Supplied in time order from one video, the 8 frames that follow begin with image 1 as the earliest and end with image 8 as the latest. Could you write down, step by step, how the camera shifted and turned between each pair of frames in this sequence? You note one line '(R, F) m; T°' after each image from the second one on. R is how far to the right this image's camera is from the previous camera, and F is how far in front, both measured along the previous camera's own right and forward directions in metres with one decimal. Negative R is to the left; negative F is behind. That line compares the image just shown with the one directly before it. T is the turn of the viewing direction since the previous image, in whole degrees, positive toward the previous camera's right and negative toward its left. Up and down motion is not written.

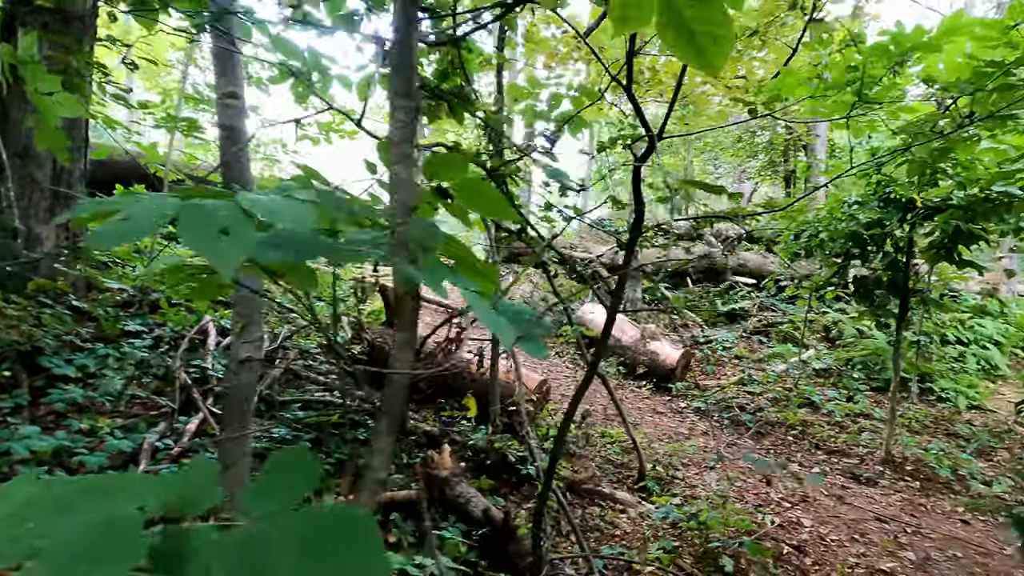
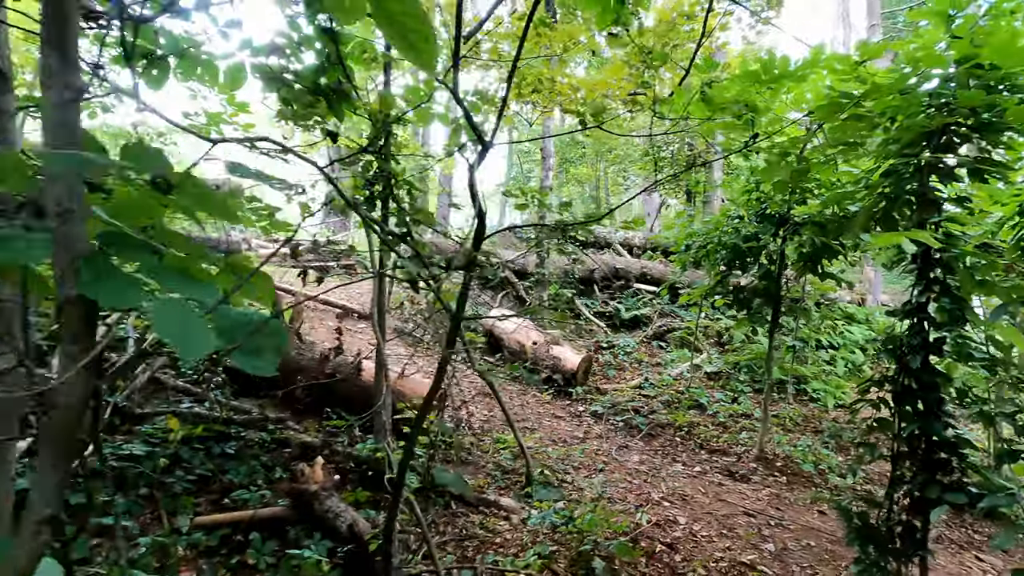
(+0.2, 0.0) m; +8°
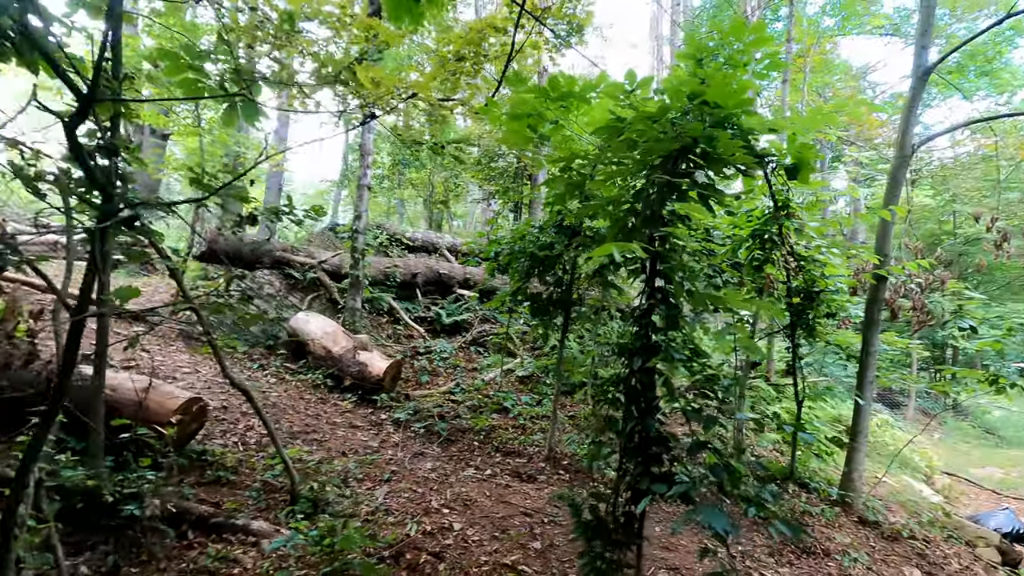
(+0.4, +0.1) m; +16°
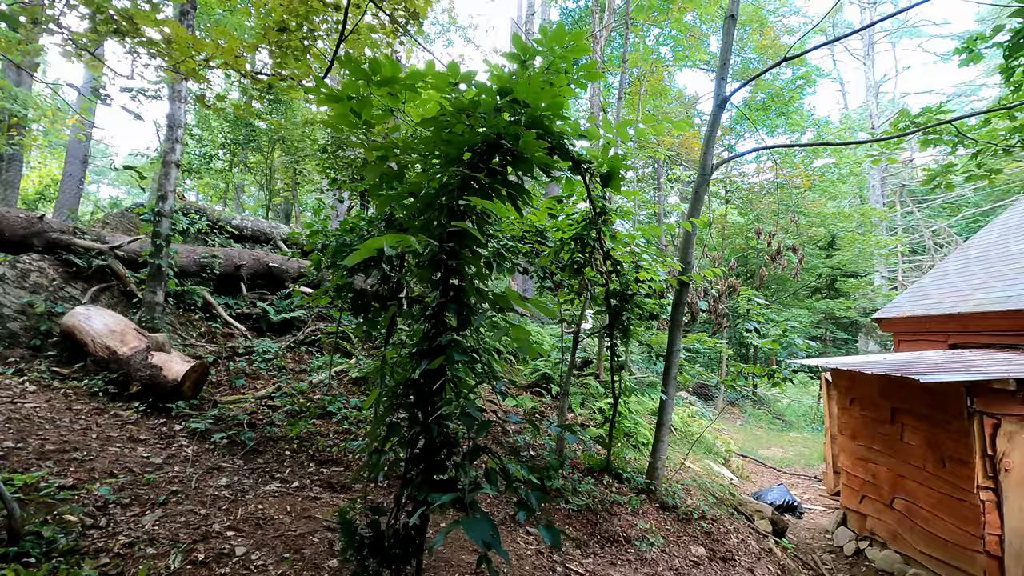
(+0.3, +0.1) m; +15°
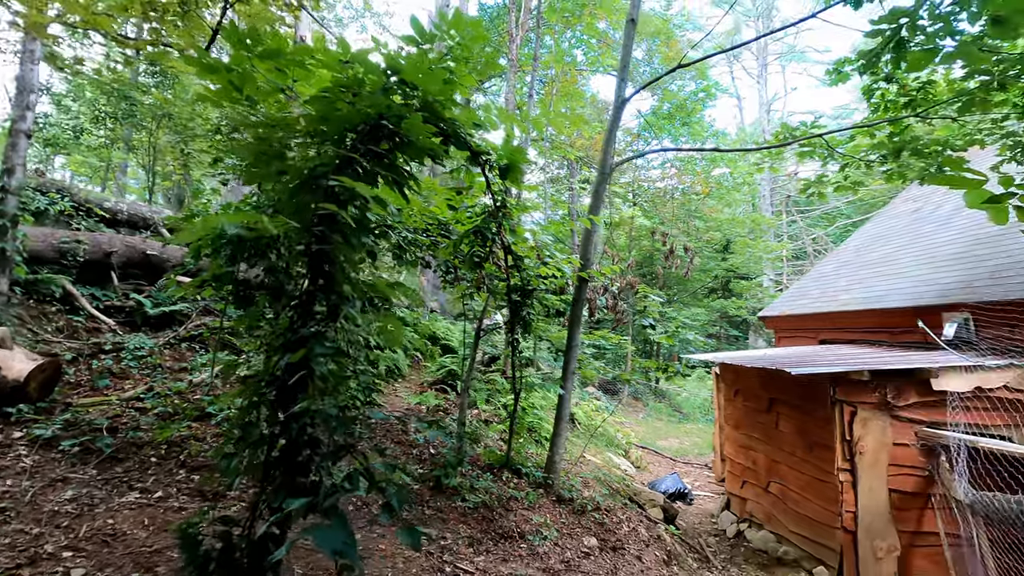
(+0.1, +0.1) m; +9°
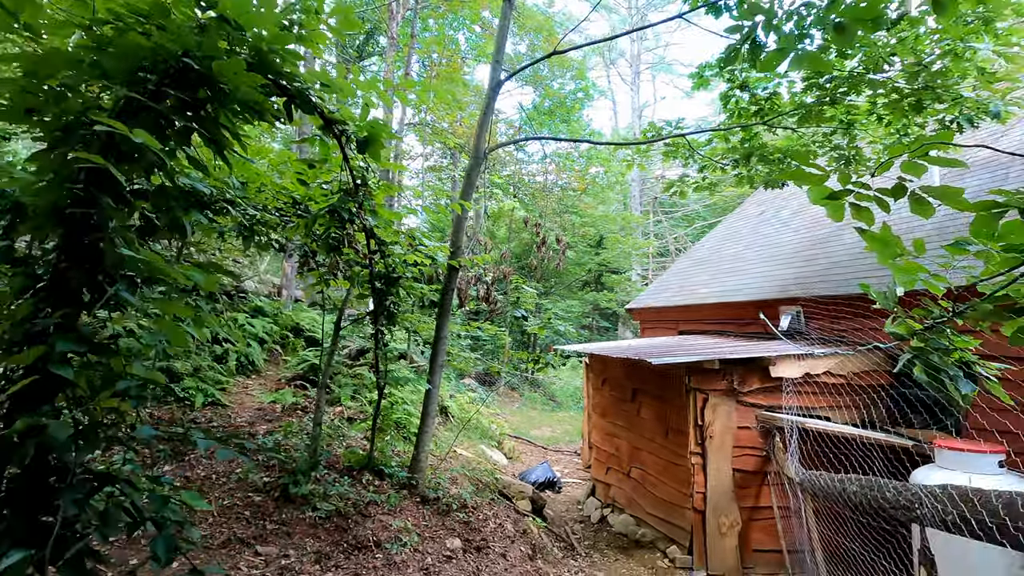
(+0.1, +0.2) m; +13°
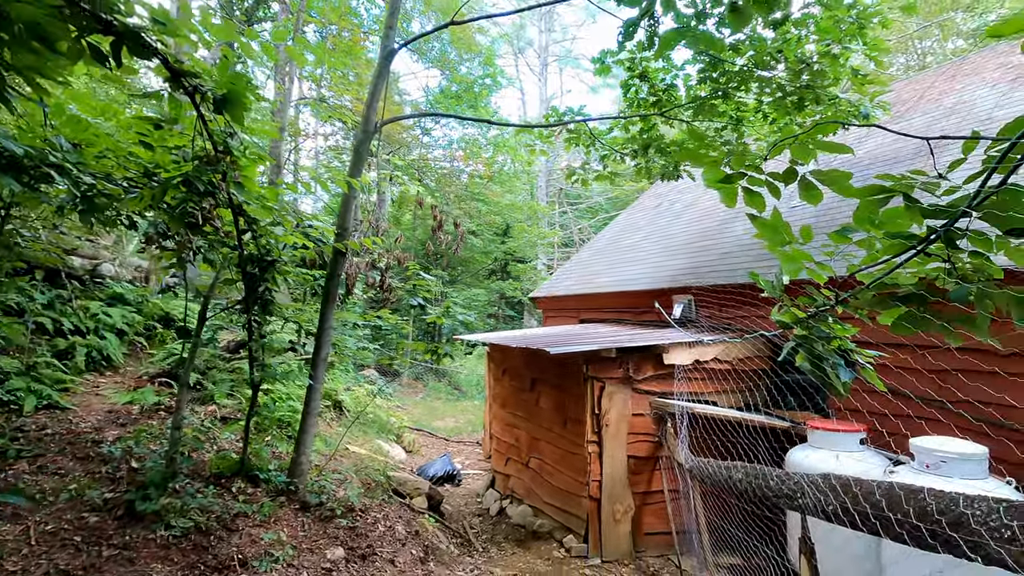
(+0.1, +0.2) m; +10°
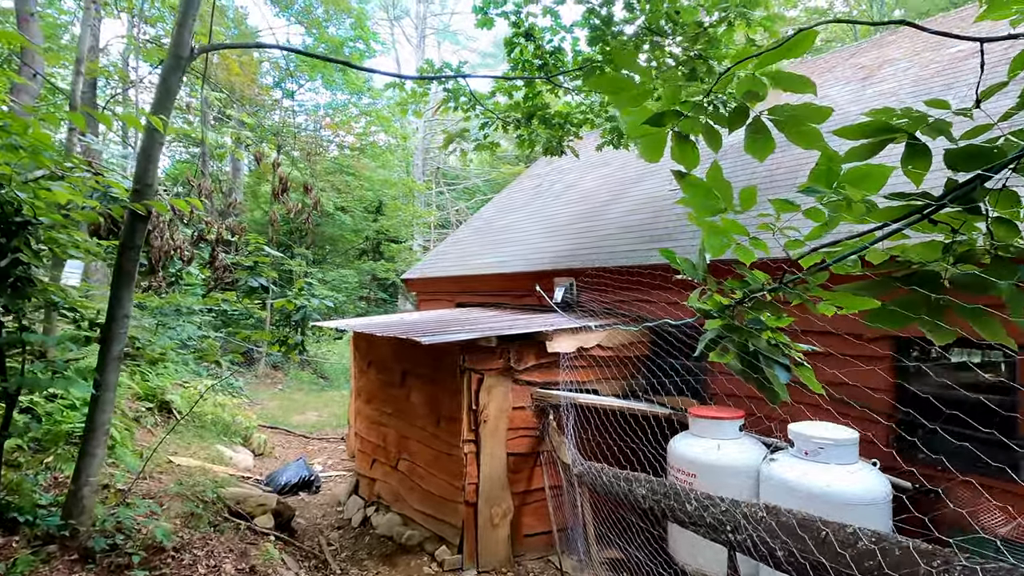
(+0.1, +0.6) m; +13°
